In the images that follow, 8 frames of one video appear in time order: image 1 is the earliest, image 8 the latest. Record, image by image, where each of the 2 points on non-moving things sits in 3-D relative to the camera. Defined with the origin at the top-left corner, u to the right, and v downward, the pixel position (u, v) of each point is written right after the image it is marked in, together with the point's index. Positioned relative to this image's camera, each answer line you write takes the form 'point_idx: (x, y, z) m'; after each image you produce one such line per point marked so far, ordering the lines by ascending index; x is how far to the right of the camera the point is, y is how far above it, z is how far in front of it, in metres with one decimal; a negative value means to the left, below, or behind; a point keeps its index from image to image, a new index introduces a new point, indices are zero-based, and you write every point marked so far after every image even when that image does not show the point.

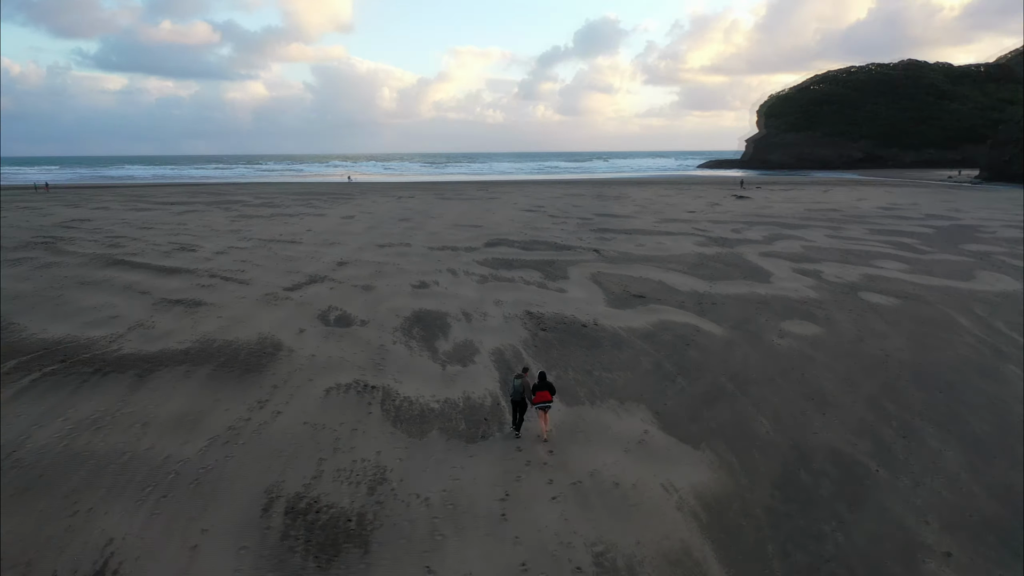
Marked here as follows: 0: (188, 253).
0: (-7.3, +0.8, +18.4) m
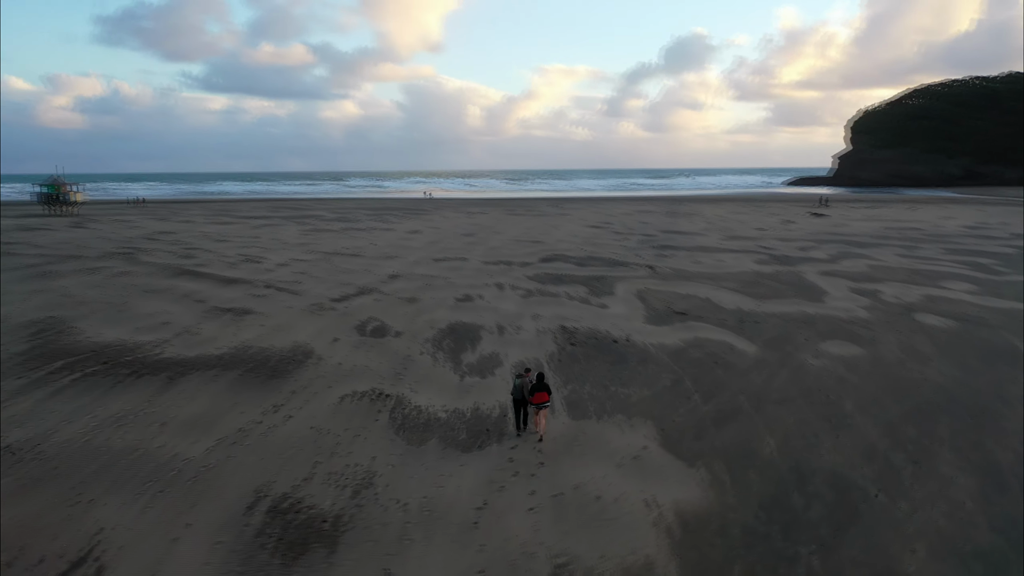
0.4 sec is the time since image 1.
0: (-6.1, +0.5, +19.2) m
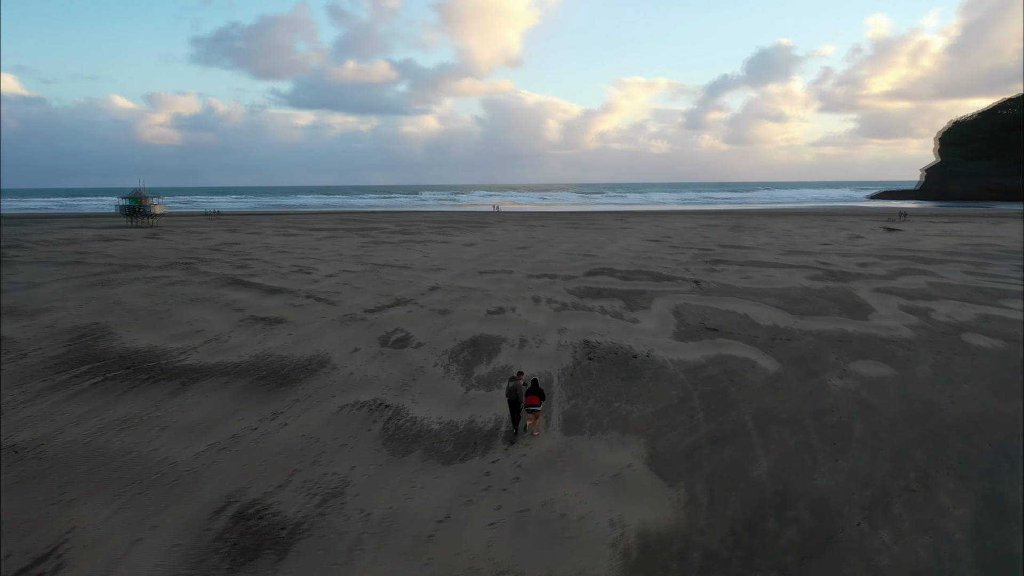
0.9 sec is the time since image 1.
0: (-5.1, +0.3, +19.7) m
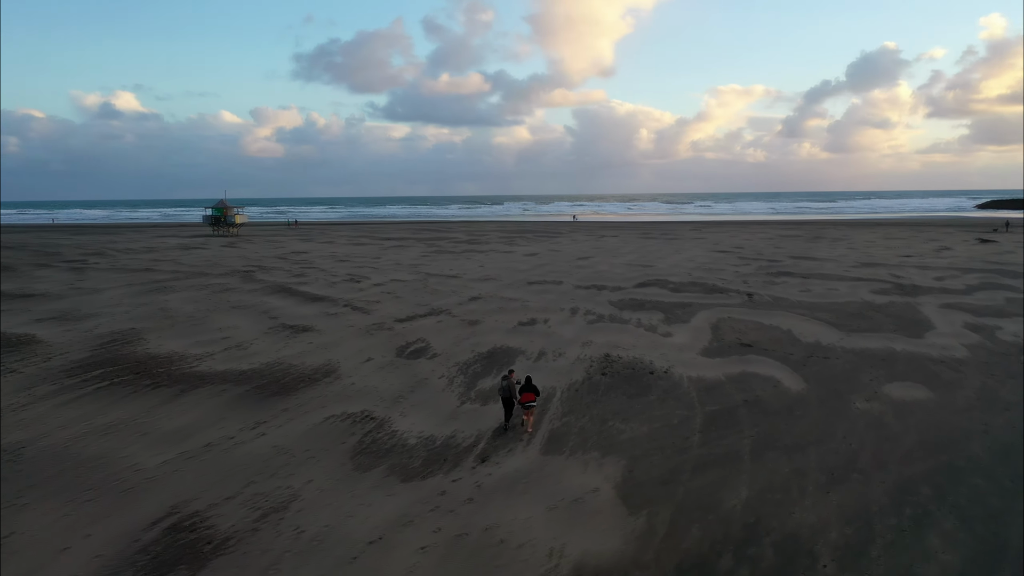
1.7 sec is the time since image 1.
0: (-3.9, +0.1, +19.9) m
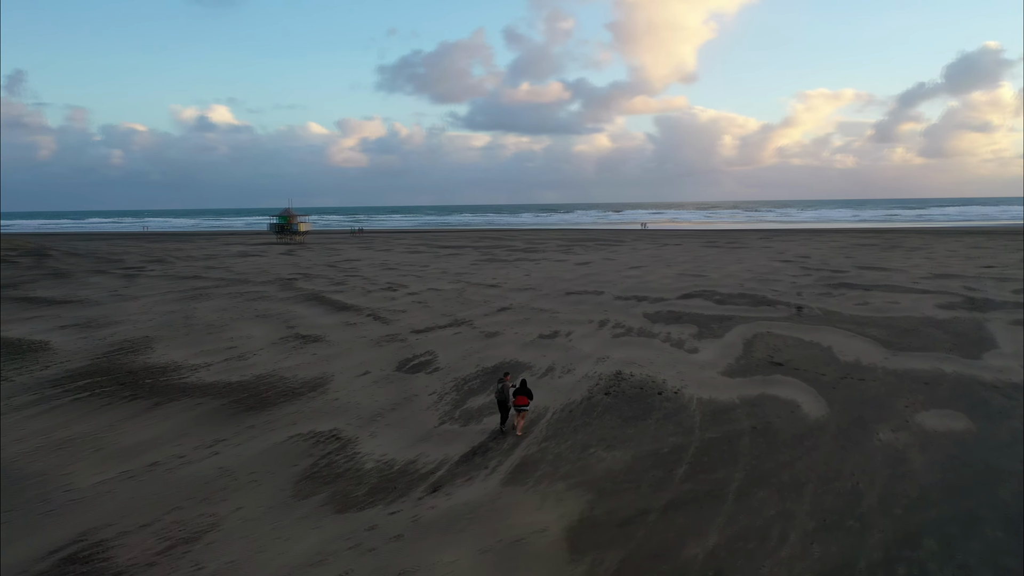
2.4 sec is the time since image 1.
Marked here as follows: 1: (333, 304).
0: (-3.0, -0.1, +19.6) m
1: (-3.8, -0.3, +17.4) m
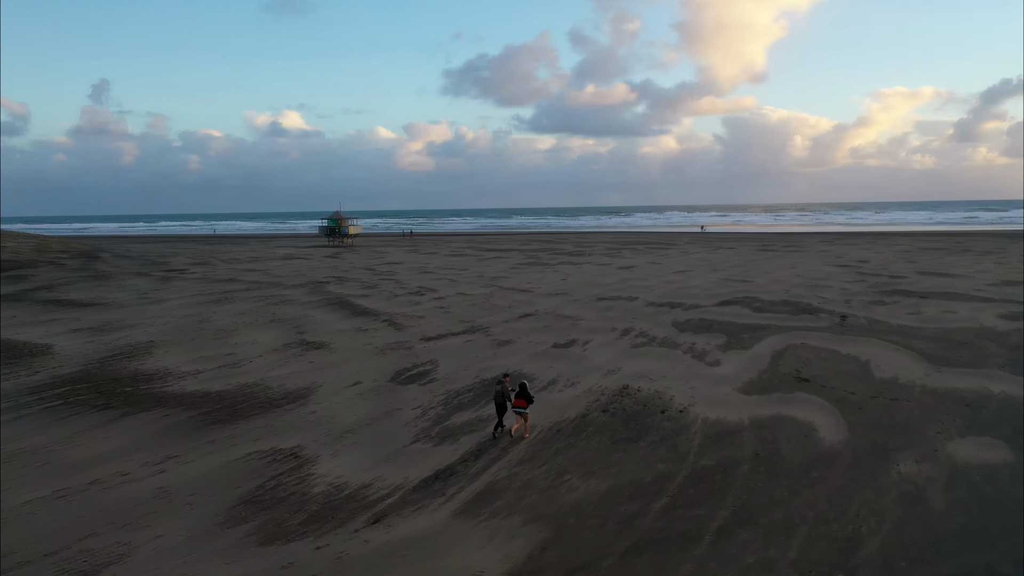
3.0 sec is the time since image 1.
0: (-2.3, -0.2, +19.1) m
1: (-3.3, -0.4, +17.0) m
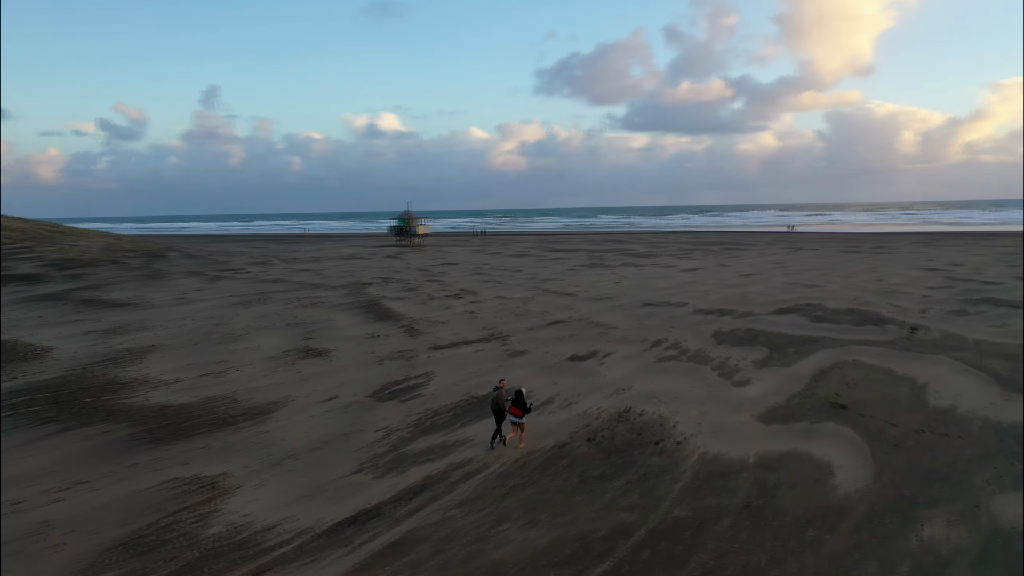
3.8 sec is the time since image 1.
0: (-1.4, -0.3, +18.2) m
1: (-2.6, -0.5, +16.2) m
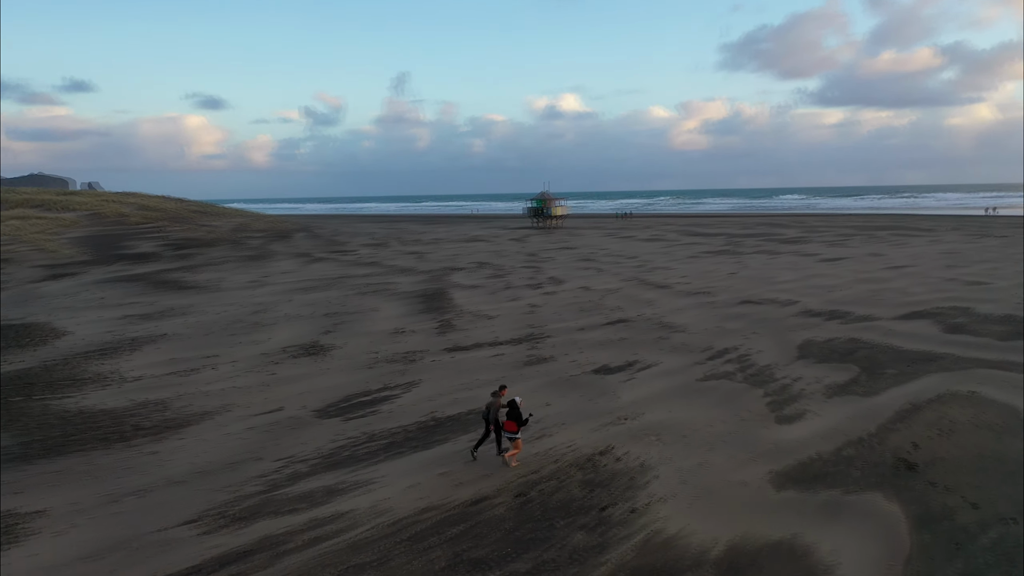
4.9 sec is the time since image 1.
0: (+0.2, 0.0, +16.5) m
1: (-1.4, -0.3, +14.8) m
